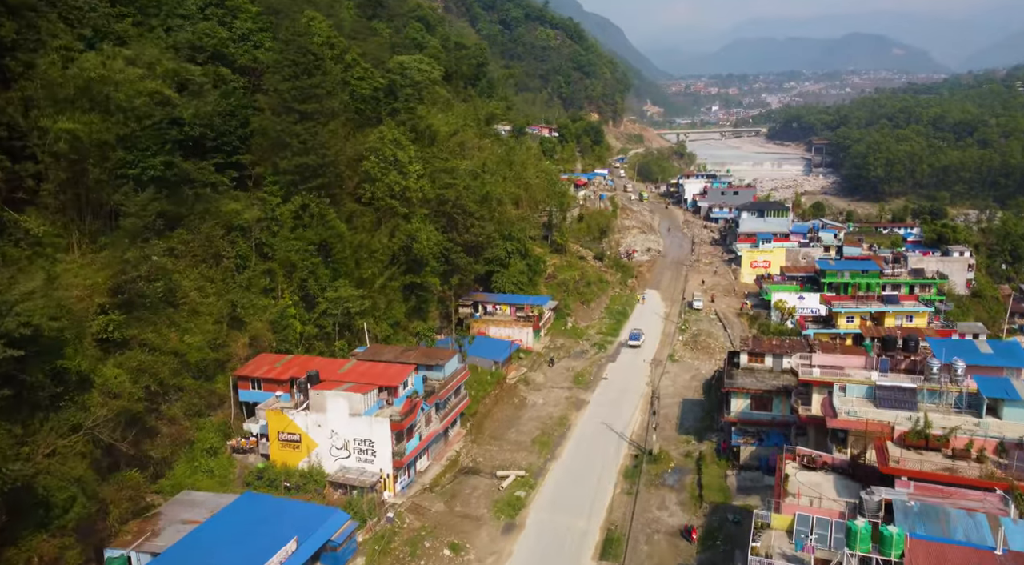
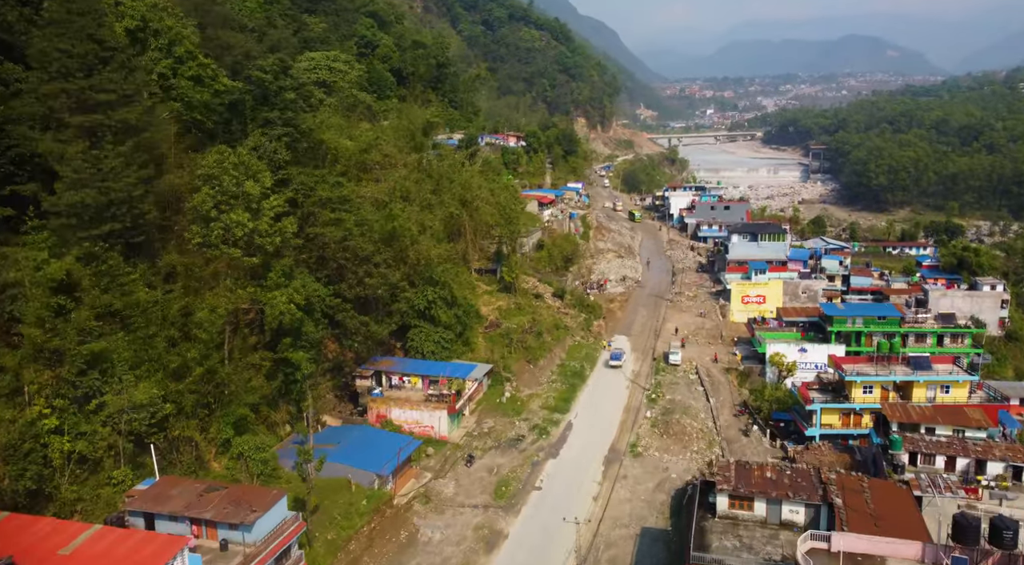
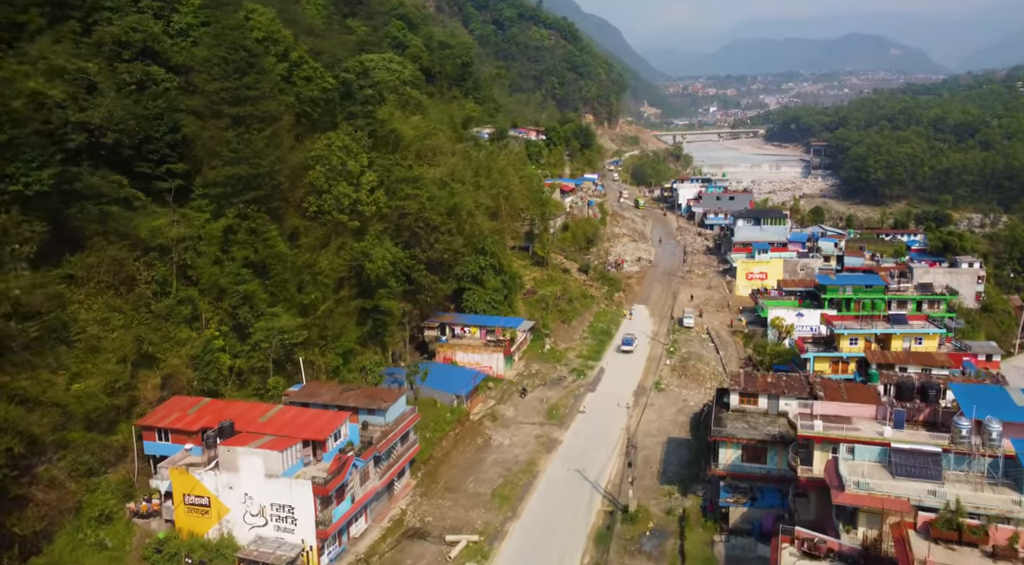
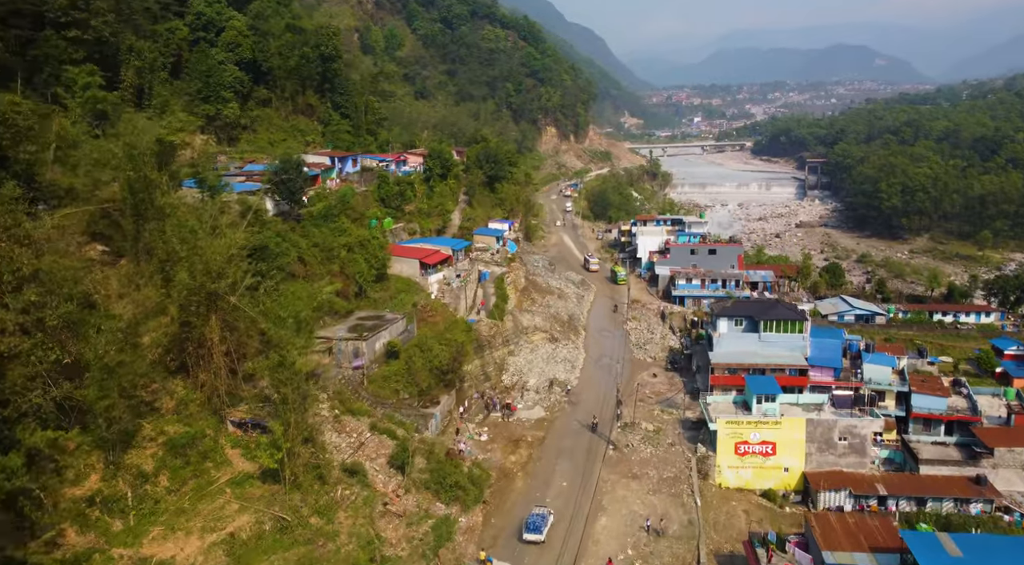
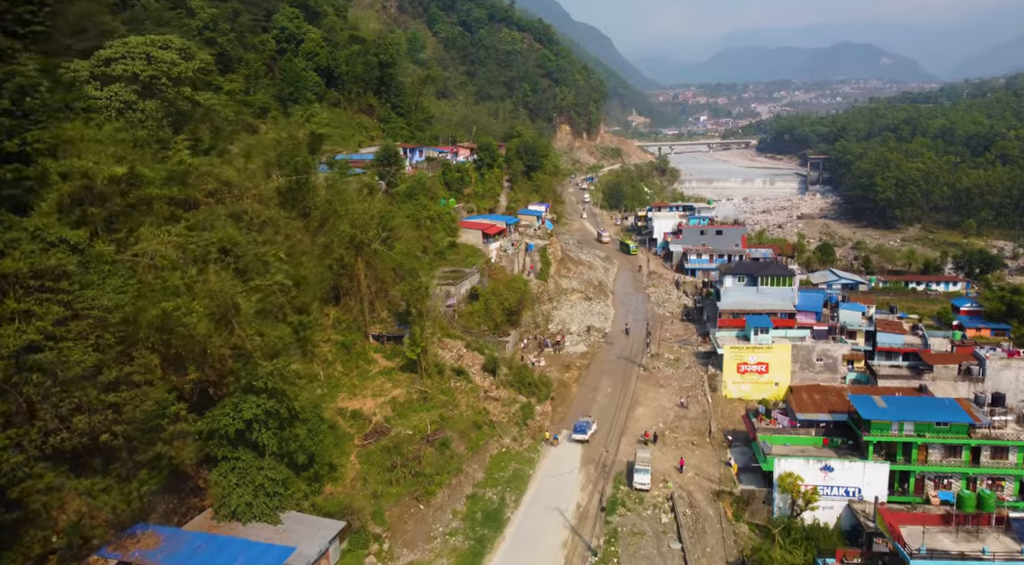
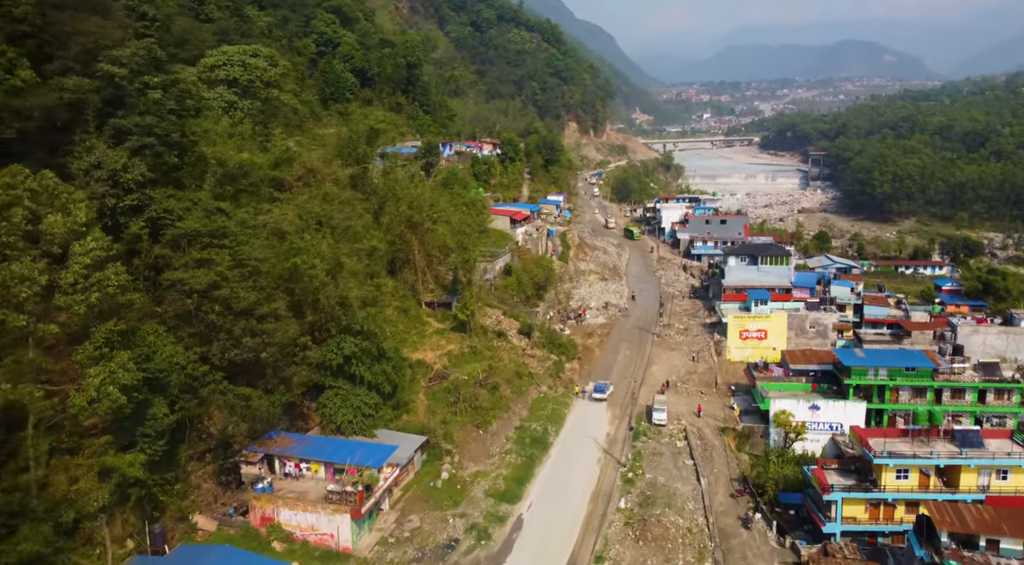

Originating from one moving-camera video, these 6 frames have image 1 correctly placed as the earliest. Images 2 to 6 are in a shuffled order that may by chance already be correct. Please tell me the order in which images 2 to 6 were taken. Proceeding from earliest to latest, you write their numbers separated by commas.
3, 2, 6, 5, 4
